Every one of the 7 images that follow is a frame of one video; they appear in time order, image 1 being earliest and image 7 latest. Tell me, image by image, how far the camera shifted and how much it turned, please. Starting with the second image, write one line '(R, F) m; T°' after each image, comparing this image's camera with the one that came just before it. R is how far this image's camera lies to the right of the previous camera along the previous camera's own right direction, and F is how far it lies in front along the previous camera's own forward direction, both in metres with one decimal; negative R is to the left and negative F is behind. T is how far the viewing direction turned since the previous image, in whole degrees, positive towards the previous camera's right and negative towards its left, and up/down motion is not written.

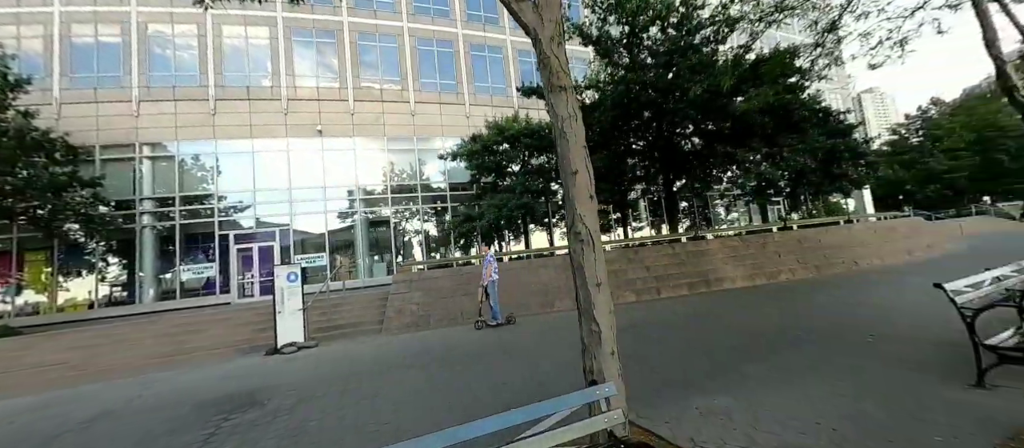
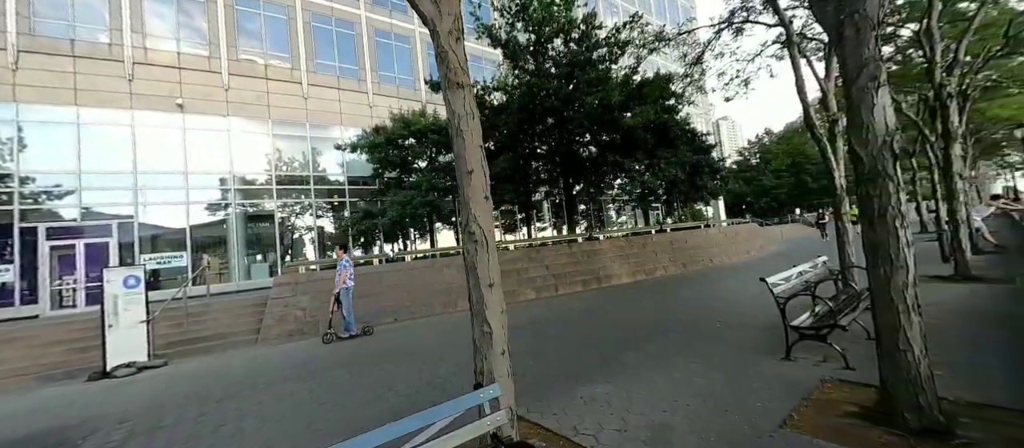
(+0.1, +0.1) m; +15°
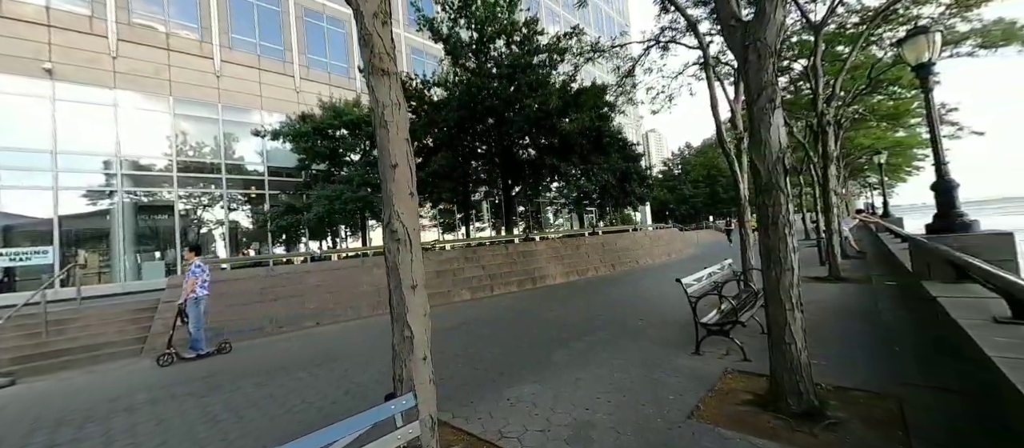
(+0.1, +0.1) m; +10°
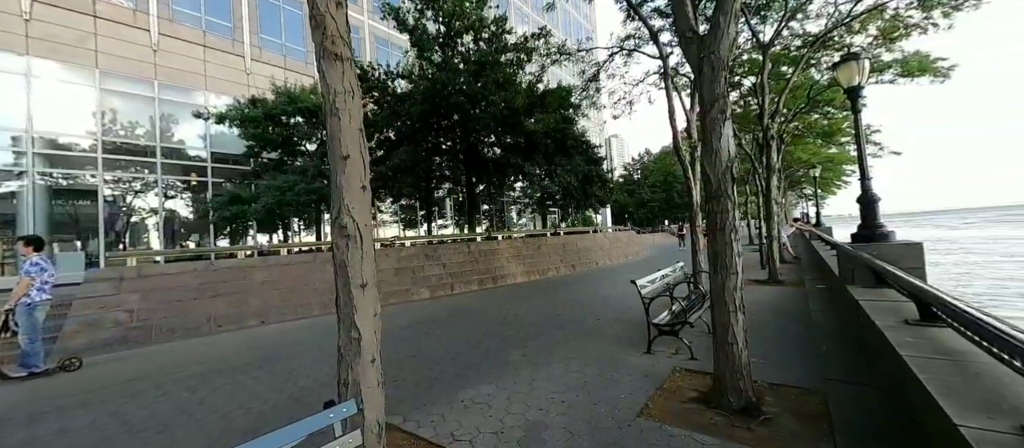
(+0.1, +0.1) m; +6°
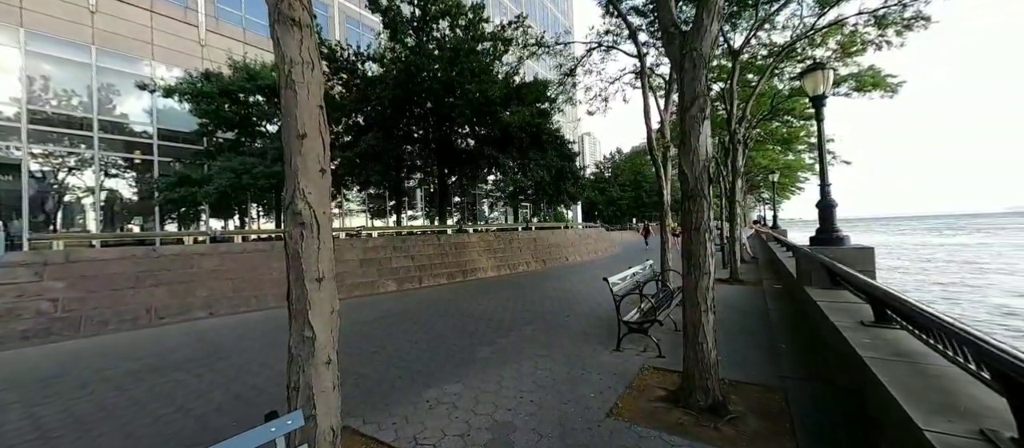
(0.0, +0.2) m; +5°
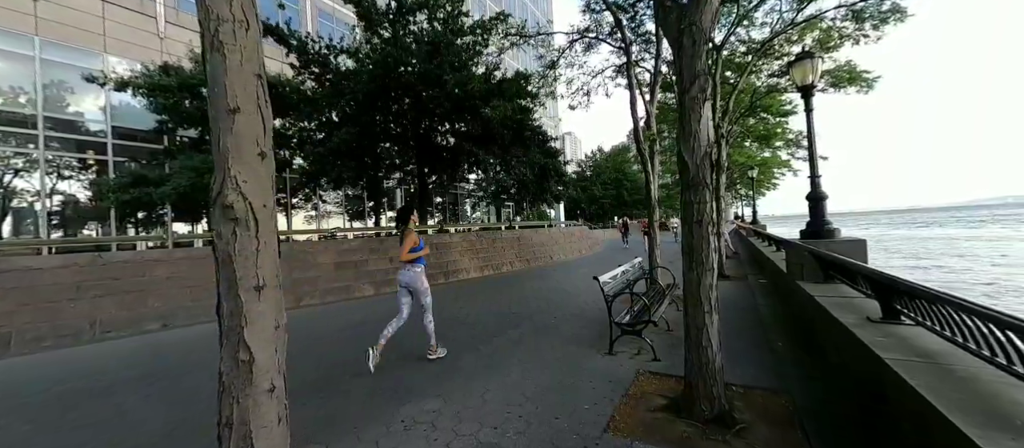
(0.0, +0.3) m; +3°
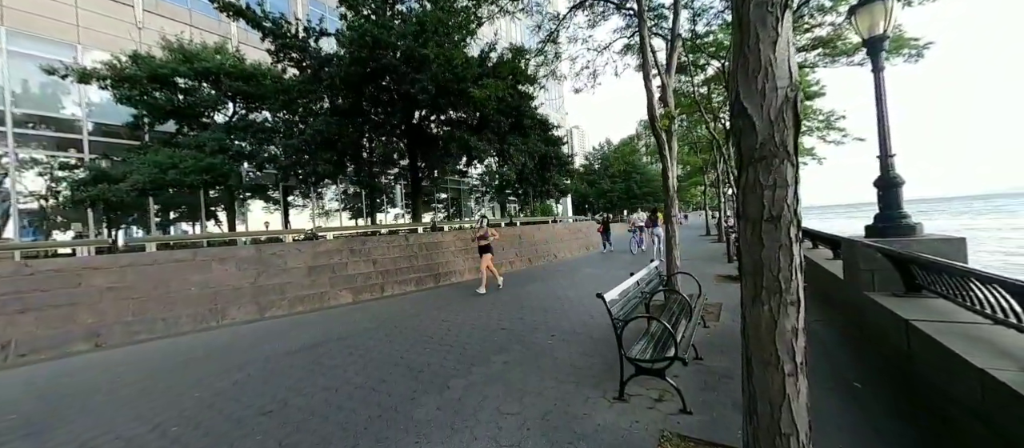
(+0.3, +1.2) m; -1°
